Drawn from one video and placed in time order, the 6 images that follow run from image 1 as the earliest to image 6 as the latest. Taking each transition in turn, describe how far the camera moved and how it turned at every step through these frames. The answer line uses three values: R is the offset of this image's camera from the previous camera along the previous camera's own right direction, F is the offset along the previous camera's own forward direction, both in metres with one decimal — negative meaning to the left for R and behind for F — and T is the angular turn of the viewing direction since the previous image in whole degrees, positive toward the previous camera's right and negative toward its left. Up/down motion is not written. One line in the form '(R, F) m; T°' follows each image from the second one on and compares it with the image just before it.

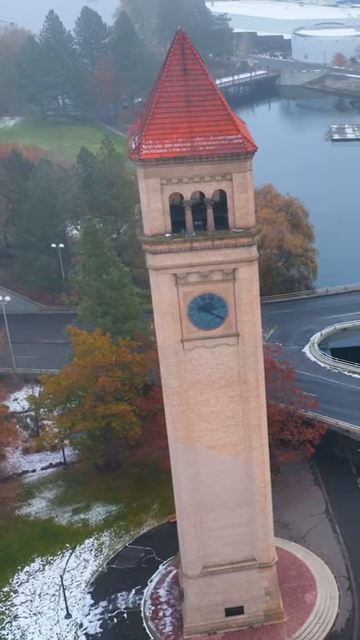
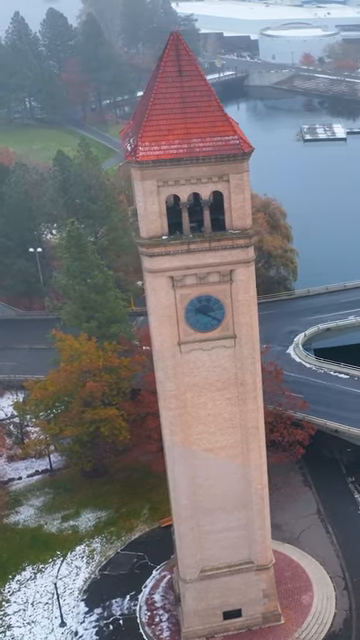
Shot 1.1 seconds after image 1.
(-1.5, +0.3) m; +3°
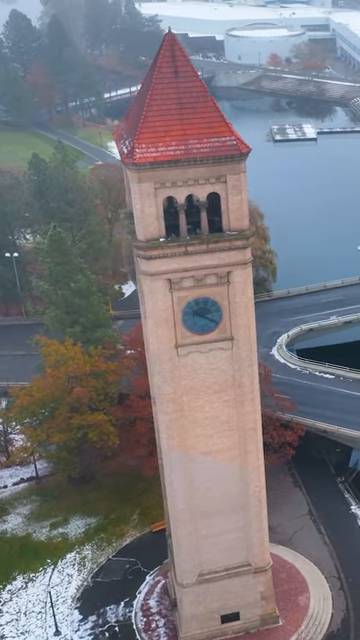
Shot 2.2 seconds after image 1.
(-1.6, +0.3) m; +3°
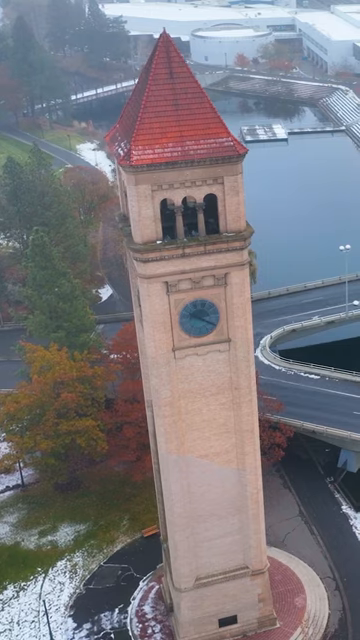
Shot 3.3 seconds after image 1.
(-1.6, +0.3) m; +3°
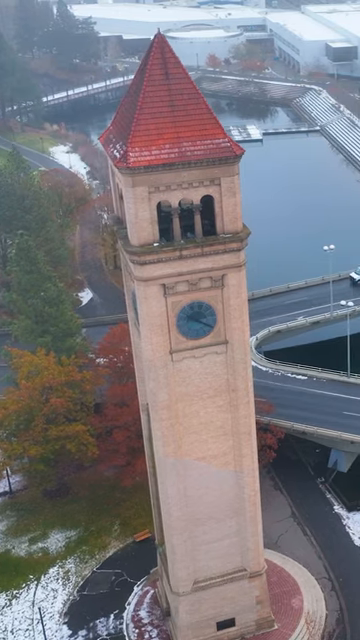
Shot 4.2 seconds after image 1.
(-1.3, +0.2) m; +3°
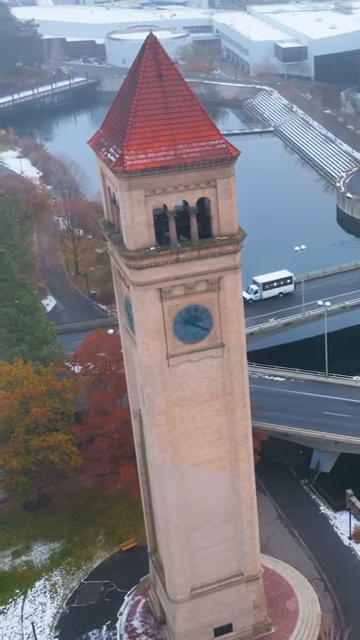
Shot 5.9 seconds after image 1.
(-2.5, +0.5) m; +5°
